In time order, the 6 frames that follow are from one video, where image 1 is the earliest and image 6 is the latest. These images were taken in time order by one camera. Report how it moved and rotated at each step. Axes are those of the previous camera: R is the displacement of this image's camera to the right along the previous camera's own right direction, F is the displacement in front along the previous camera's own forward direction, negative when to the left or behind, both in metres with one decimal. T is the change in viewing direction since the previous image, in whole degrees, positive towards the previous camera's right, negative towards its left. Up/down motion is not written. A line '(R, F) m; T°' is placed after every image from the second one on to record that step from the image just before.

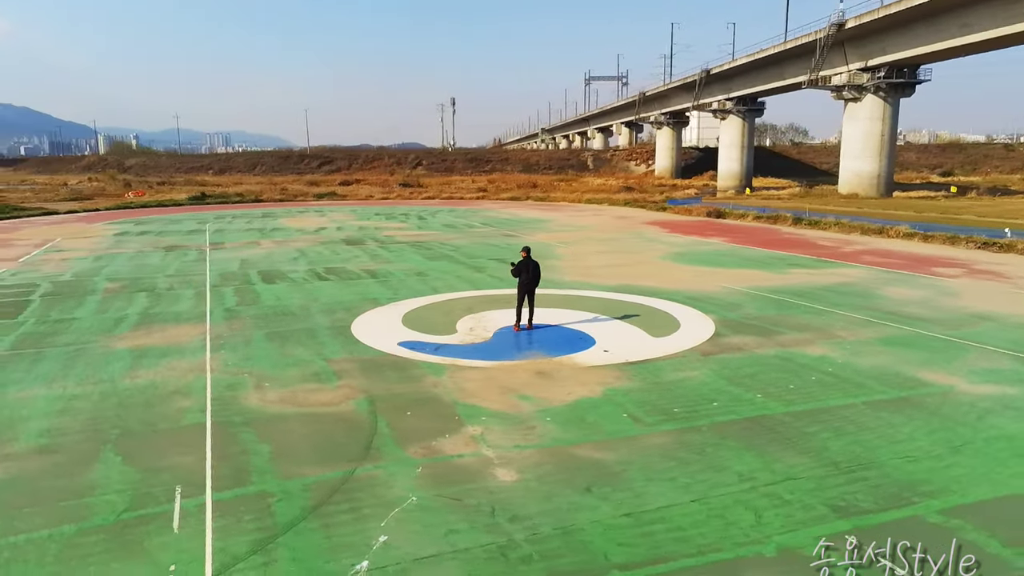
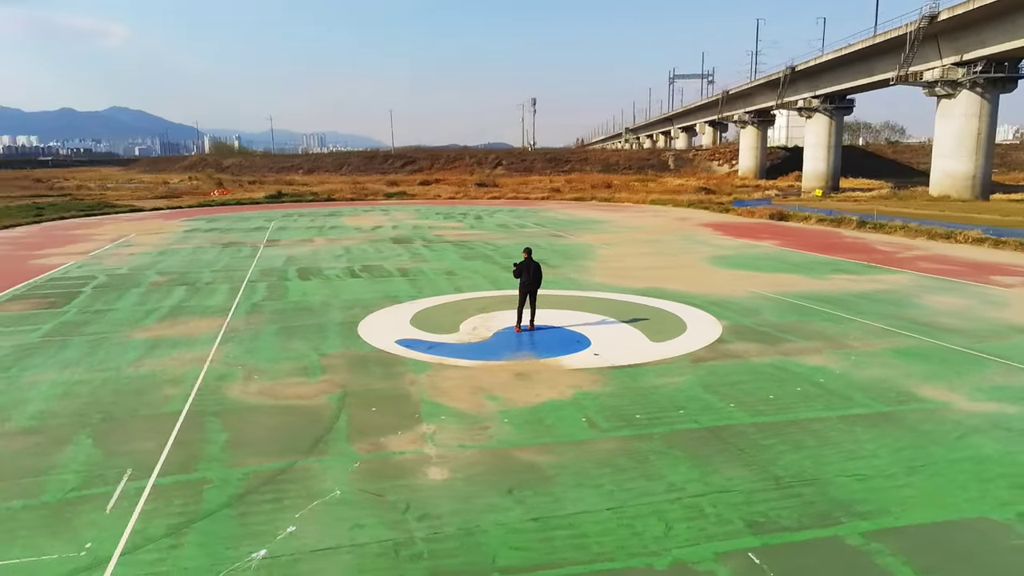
(+1.6, 0.0) m; -6°
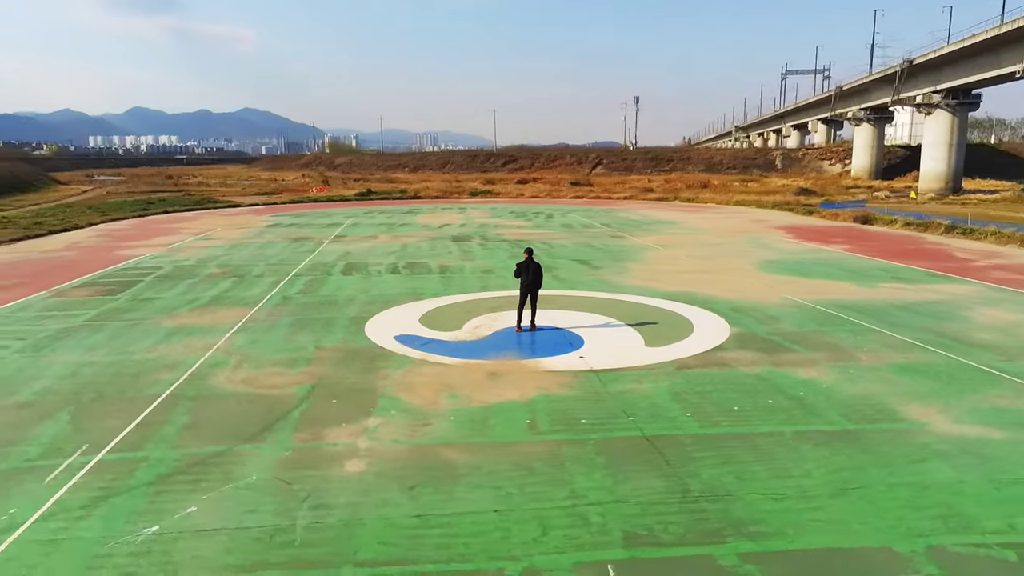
(+2.0, +0.1) m; -8°
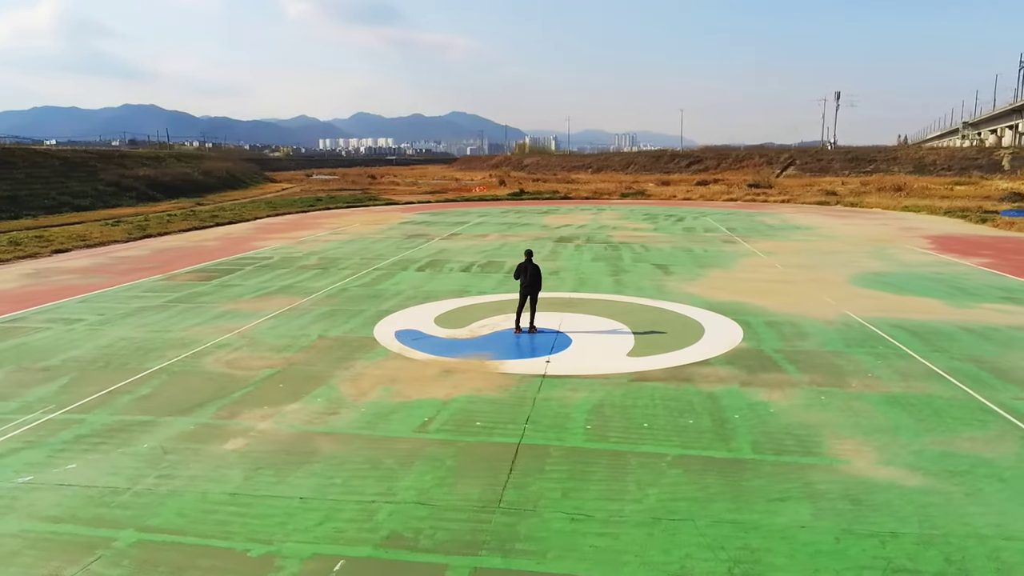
(+3.7, +0.4) m; -15°
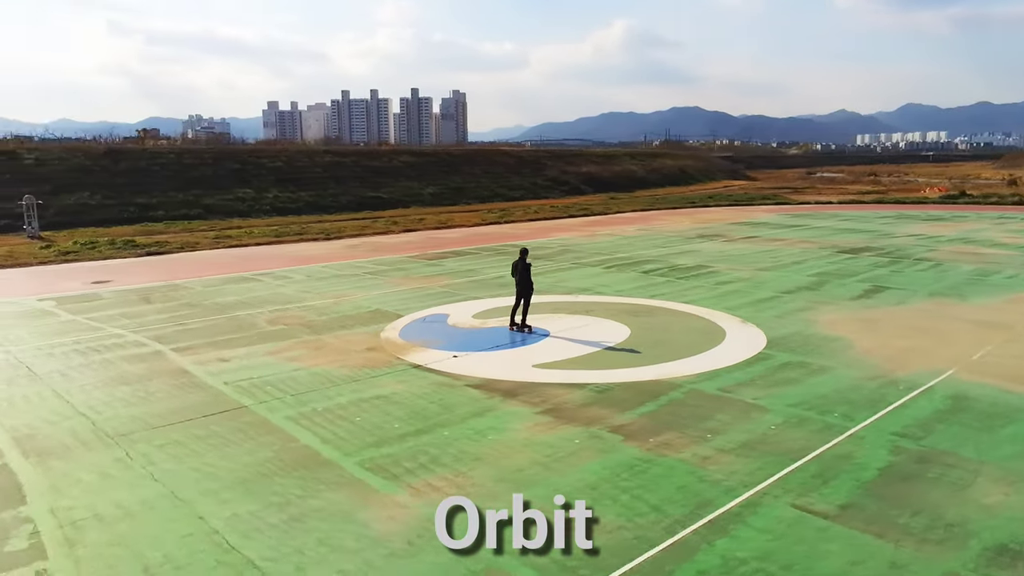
(+9.0, +3.0) m; -38°
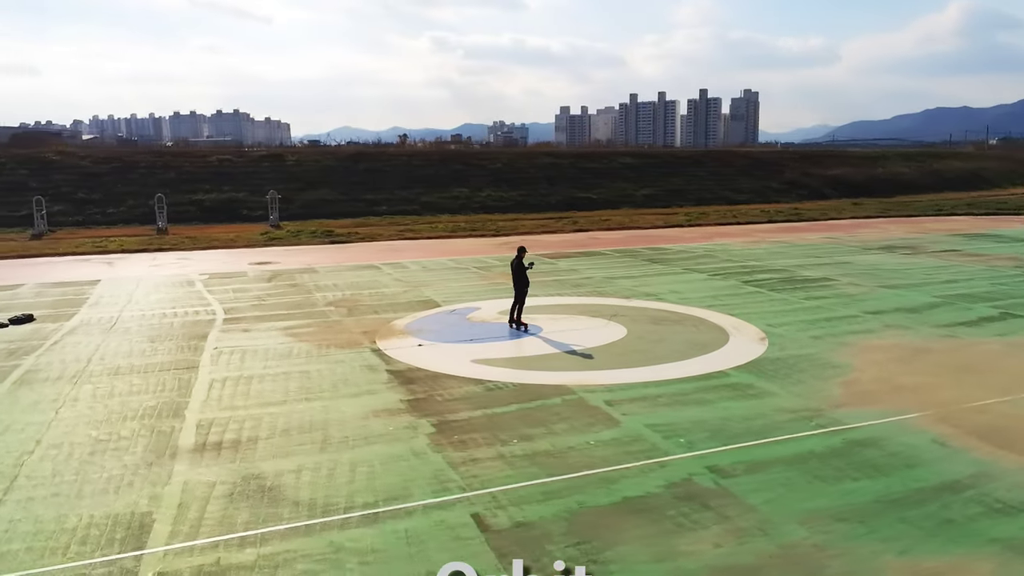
(+5.3, +0.8) m; -21°
